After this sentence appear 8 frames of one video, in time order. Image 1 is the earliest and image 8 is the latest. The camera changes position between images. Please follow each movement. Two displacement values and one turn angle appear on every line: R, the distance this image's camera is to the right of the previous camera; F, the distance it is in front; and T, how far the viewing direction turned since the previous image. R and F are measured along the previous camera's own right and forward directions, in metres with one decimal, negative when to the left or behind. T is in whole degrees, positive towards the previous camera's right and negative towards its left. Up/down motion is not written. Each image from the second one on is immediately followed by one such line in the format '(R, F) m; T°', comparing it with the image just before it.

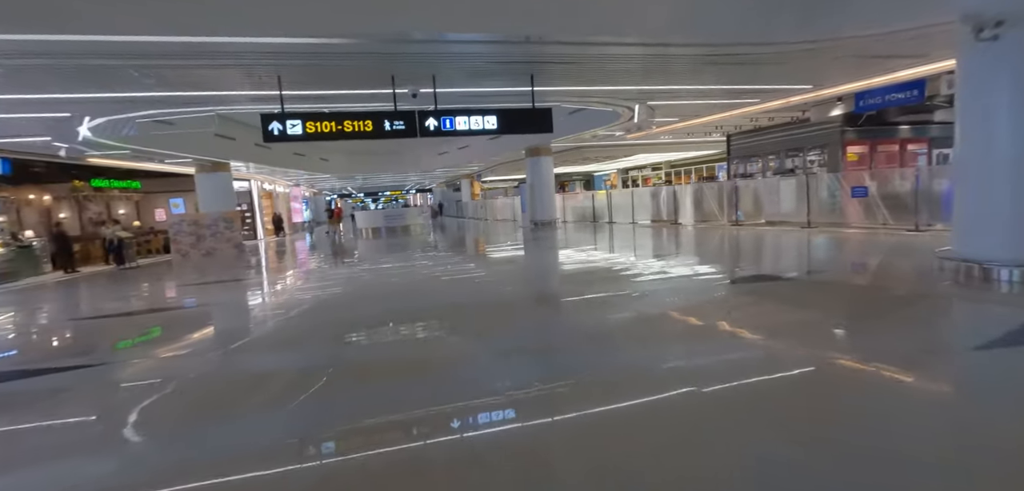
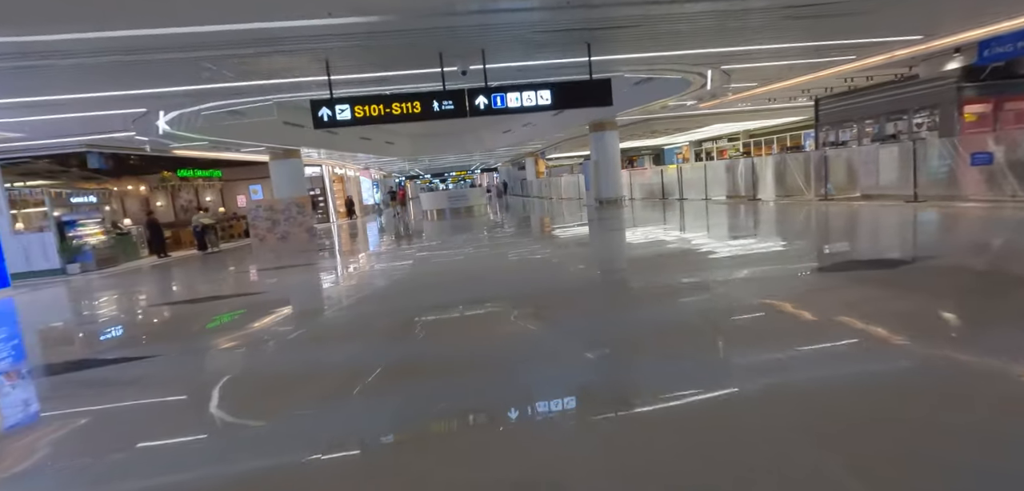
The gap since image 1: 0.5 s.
(+0.1, +0.3) m; -8°
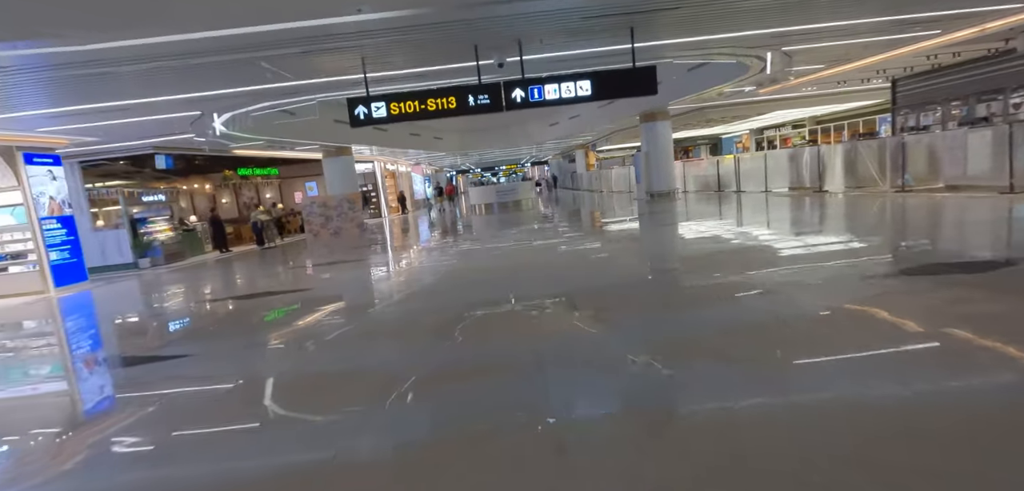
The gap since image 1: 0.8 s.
(+0.1, +0.2) m; -6°
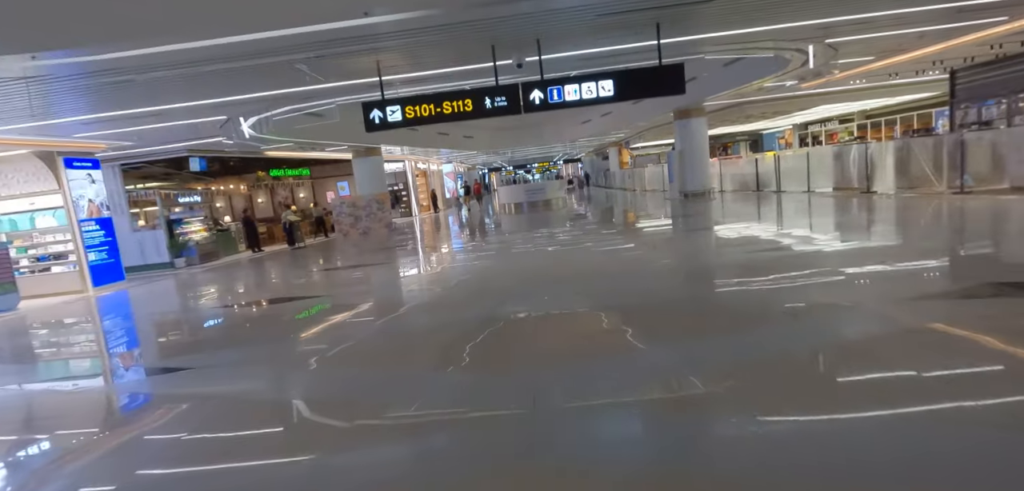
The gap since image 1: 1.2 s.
(+0.2, +0.2) m; -4°
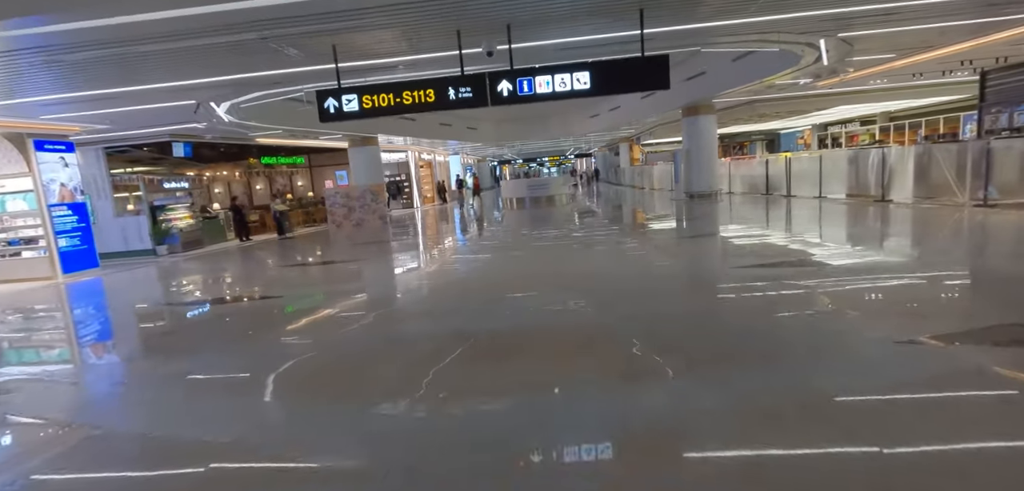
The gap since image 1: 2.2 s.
(+0.4, +0.4) m; -2°
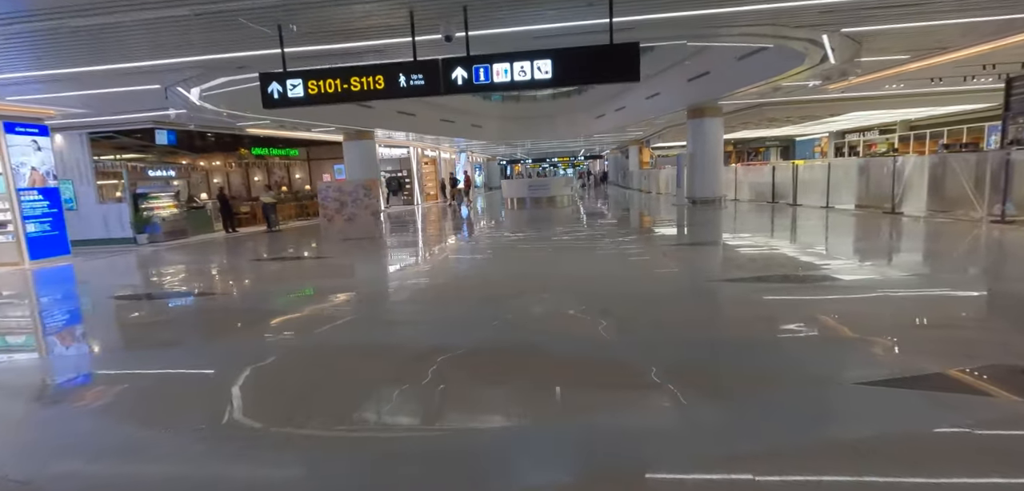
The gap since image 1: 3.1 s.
(+0.5, +0.4) m; -2°
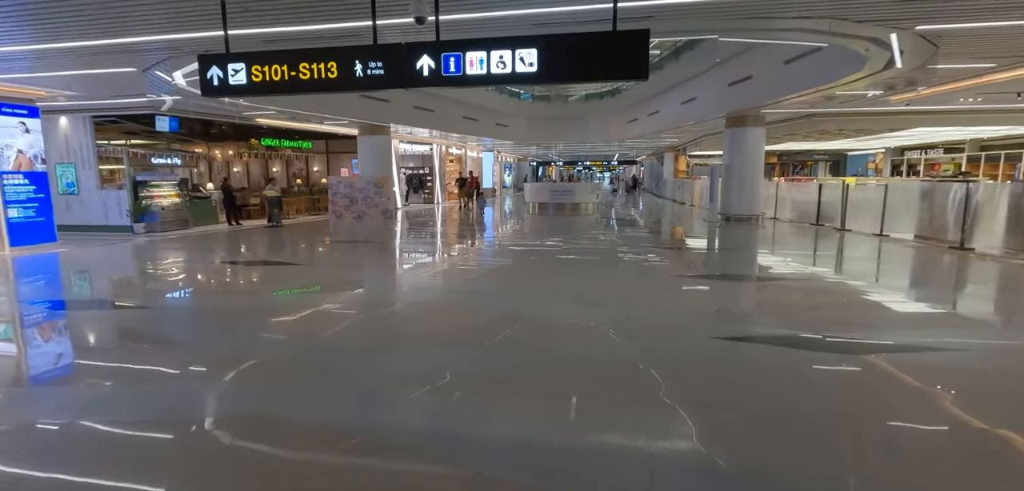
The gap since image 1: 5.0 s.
(+0.4, +0.7) m; -4°
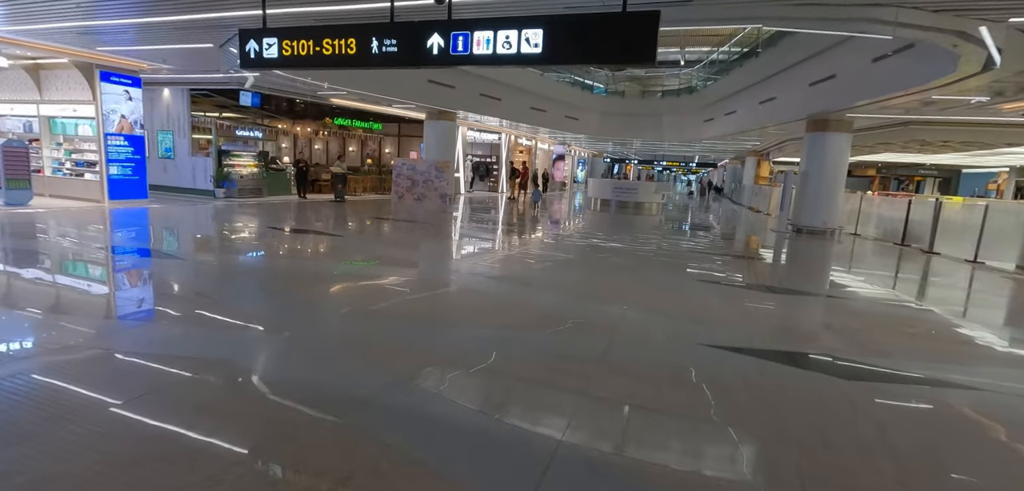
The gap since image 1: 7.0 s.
(+0.5, +0.1) m; -8°
